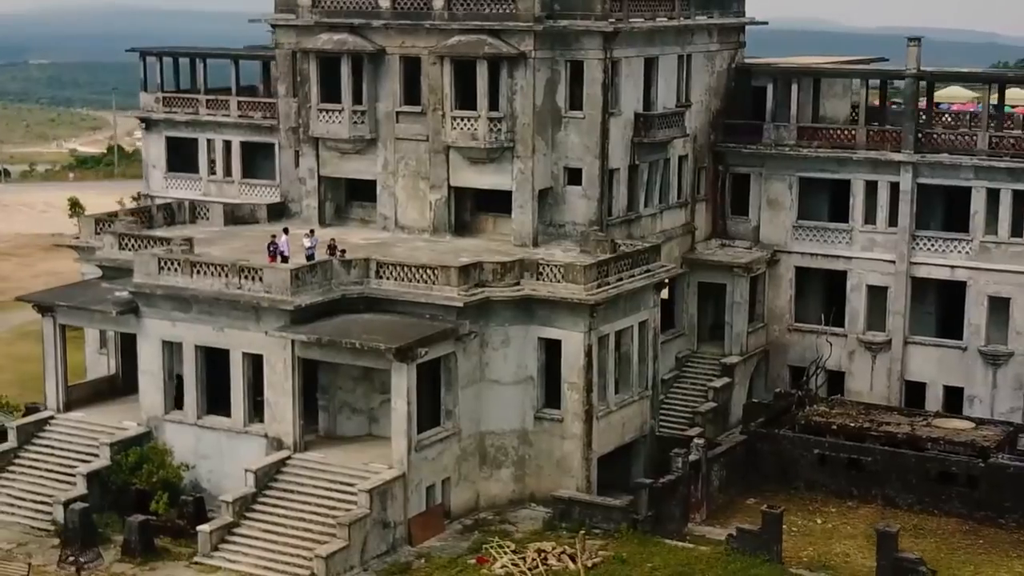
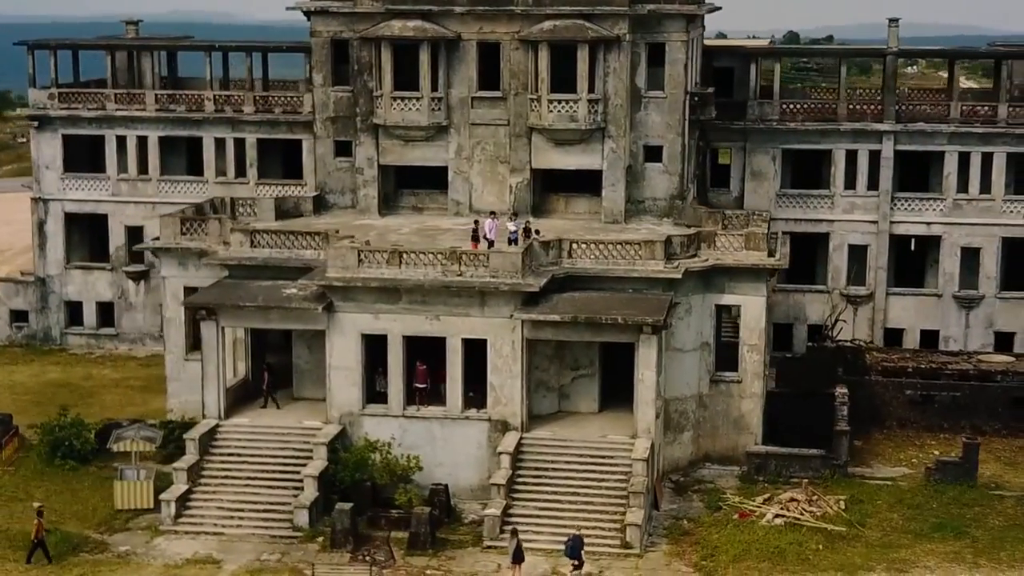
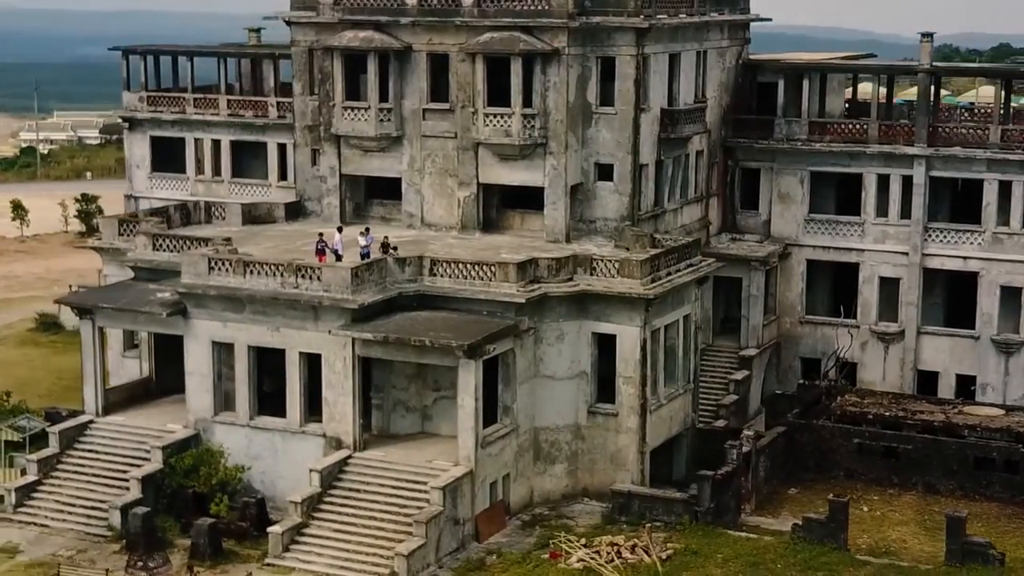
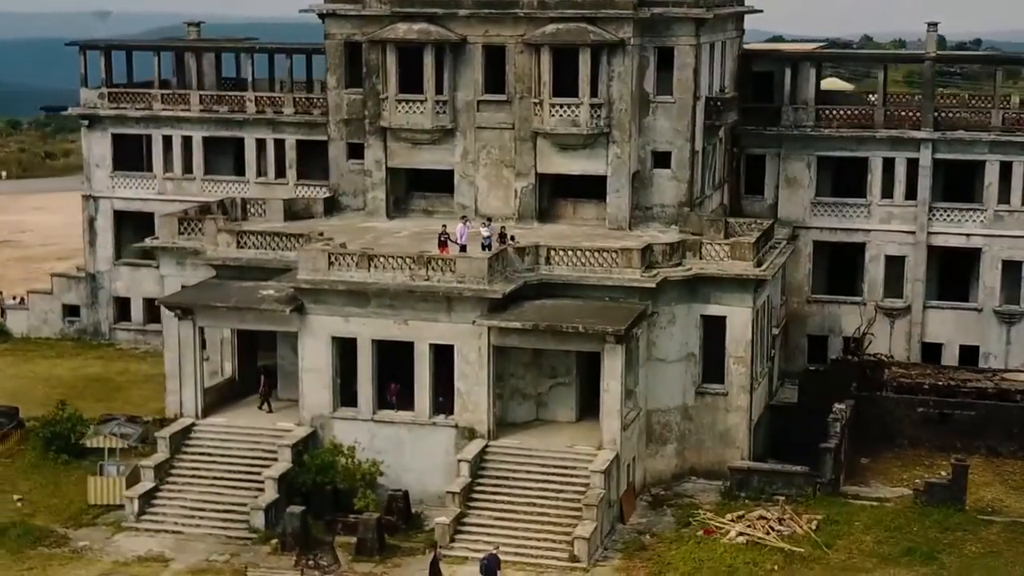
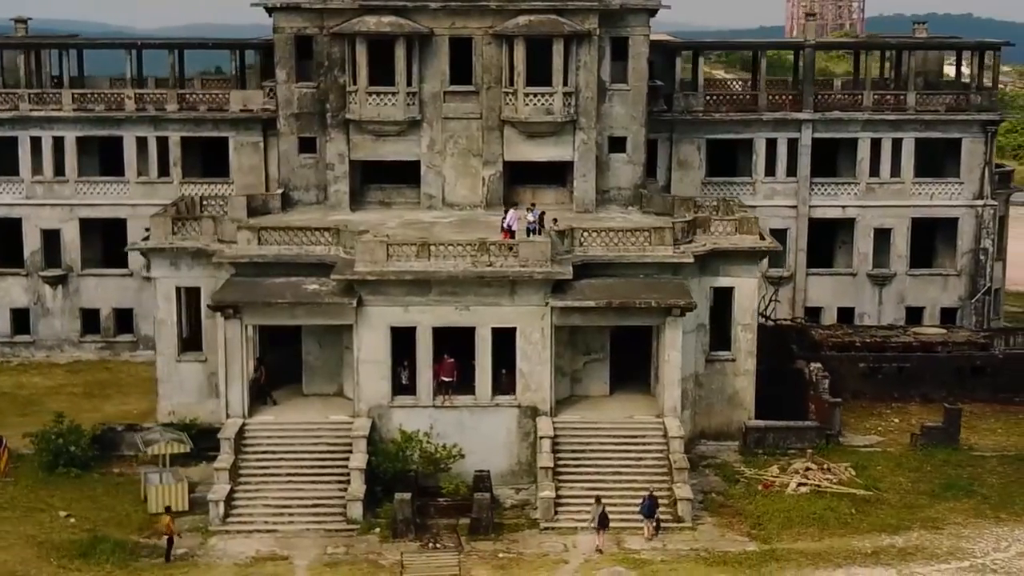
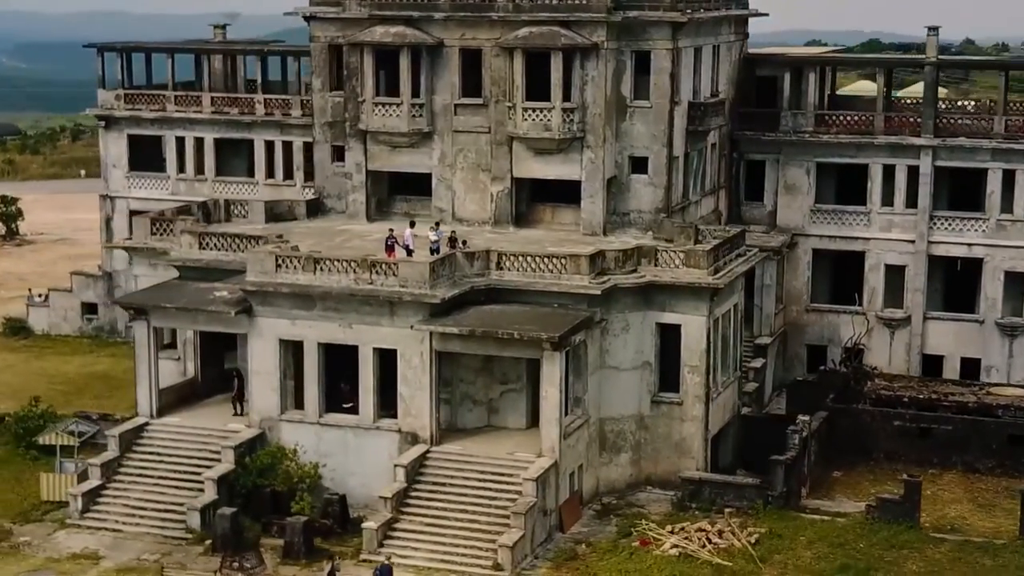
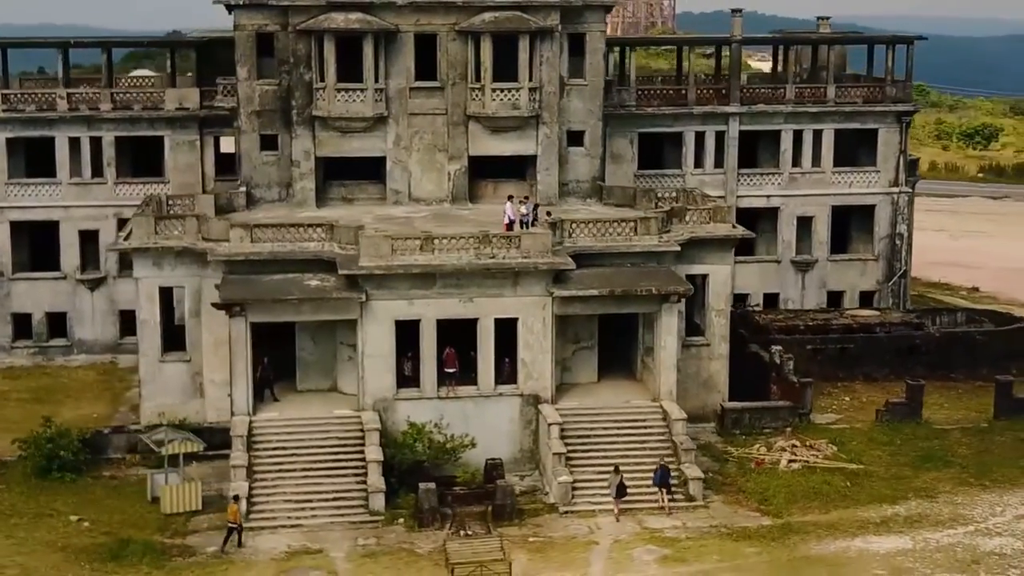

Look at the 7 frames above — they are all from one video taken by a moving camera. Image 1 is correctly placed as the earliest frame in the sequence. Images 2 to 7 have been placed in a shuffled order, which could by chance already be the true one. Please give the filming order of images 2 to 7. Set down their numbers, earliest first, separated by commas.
3, 6, 4, 2, 5, 7
